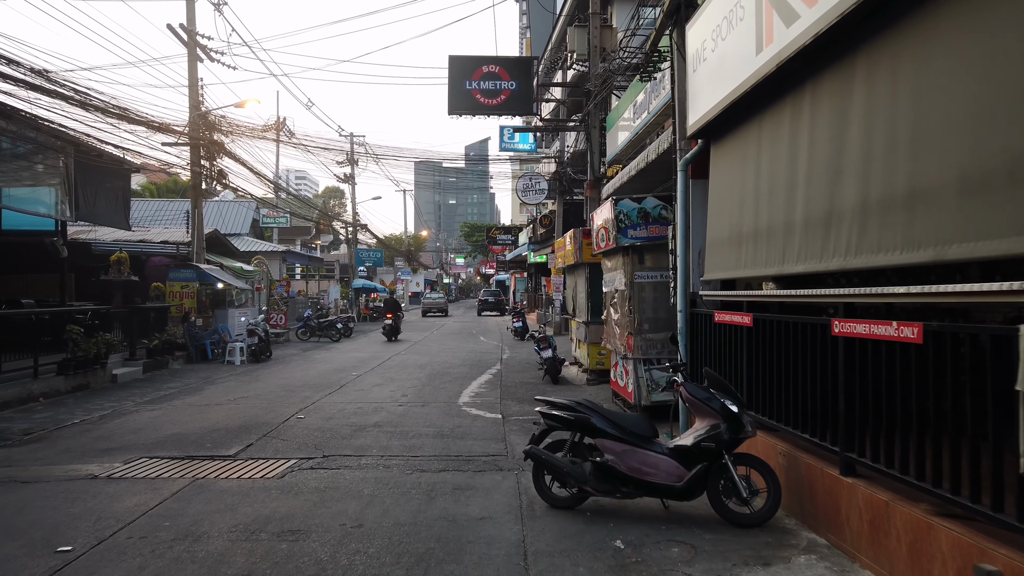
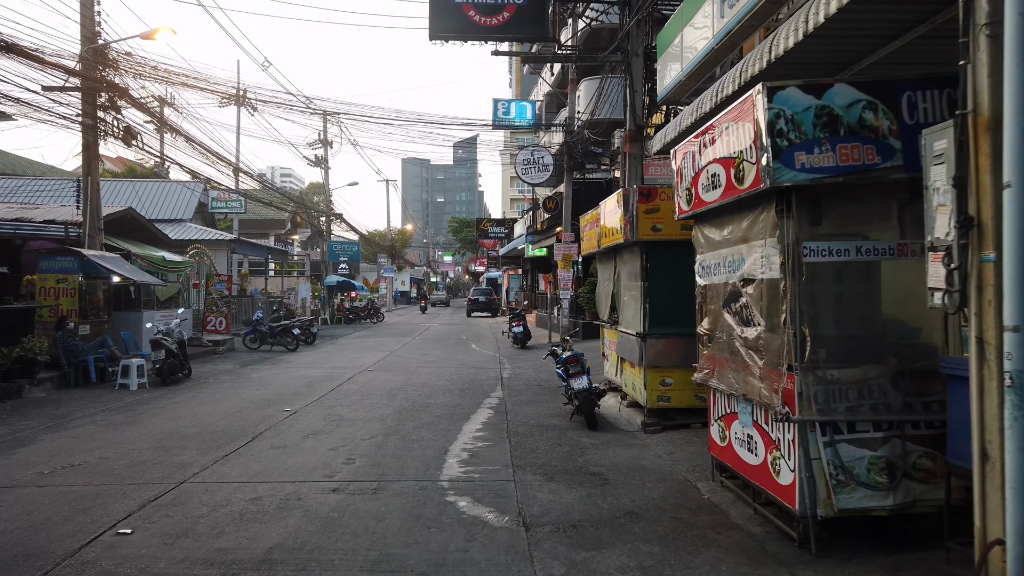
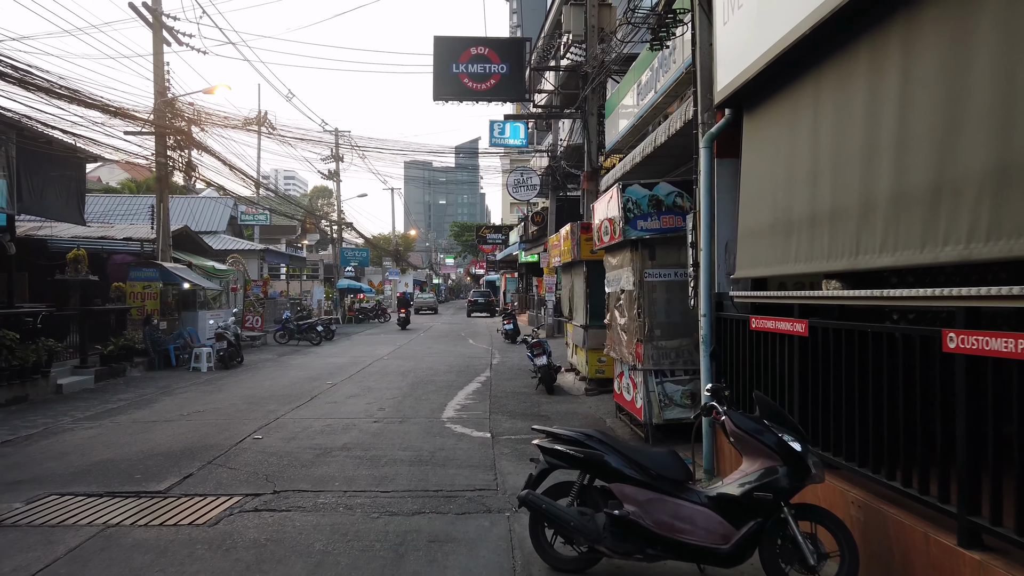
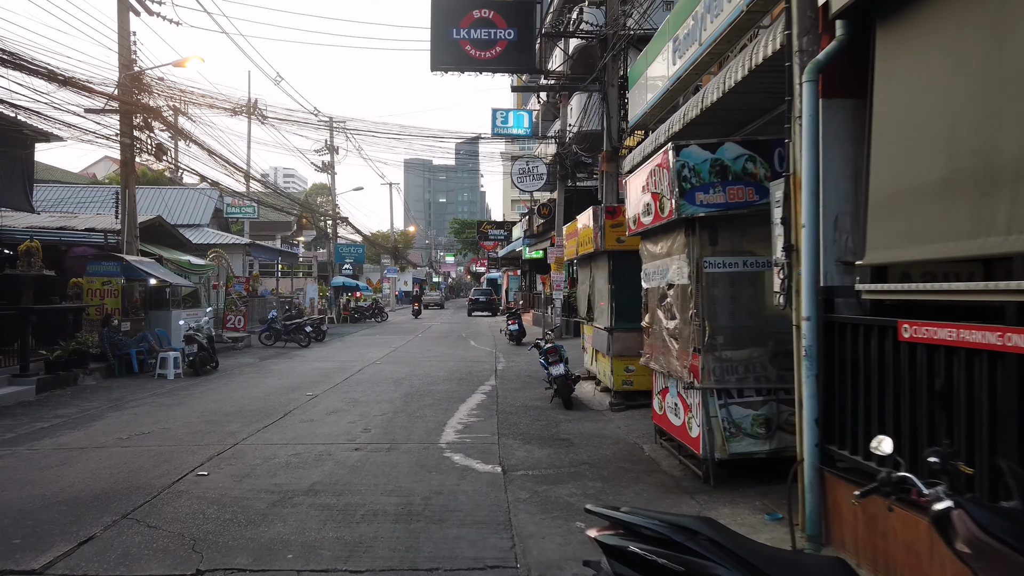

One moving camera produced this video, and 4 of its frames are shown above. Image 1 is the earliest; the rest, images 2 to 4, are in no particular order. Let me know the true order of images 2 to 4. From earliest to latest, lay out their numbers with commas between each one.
3, 4, 2
